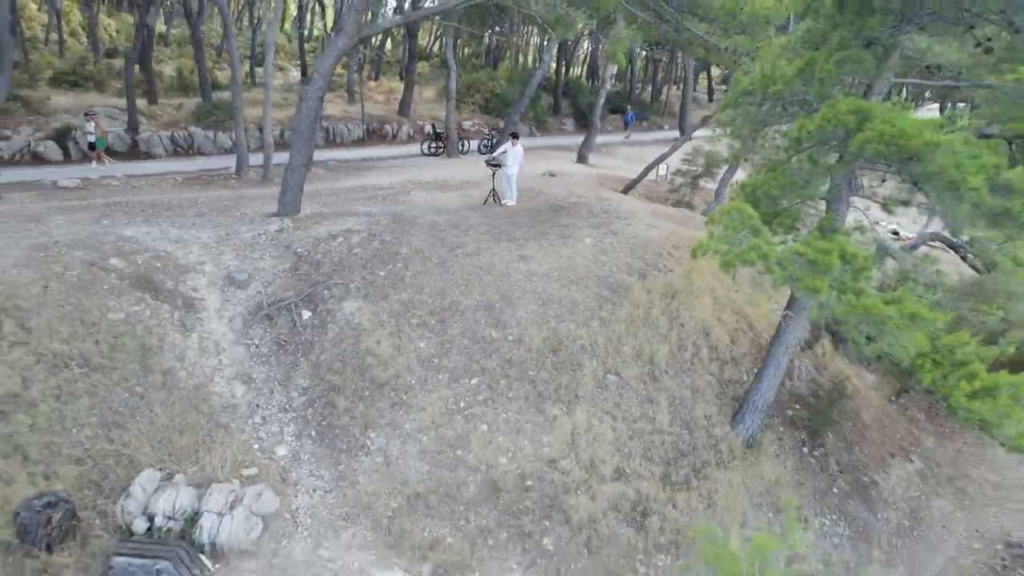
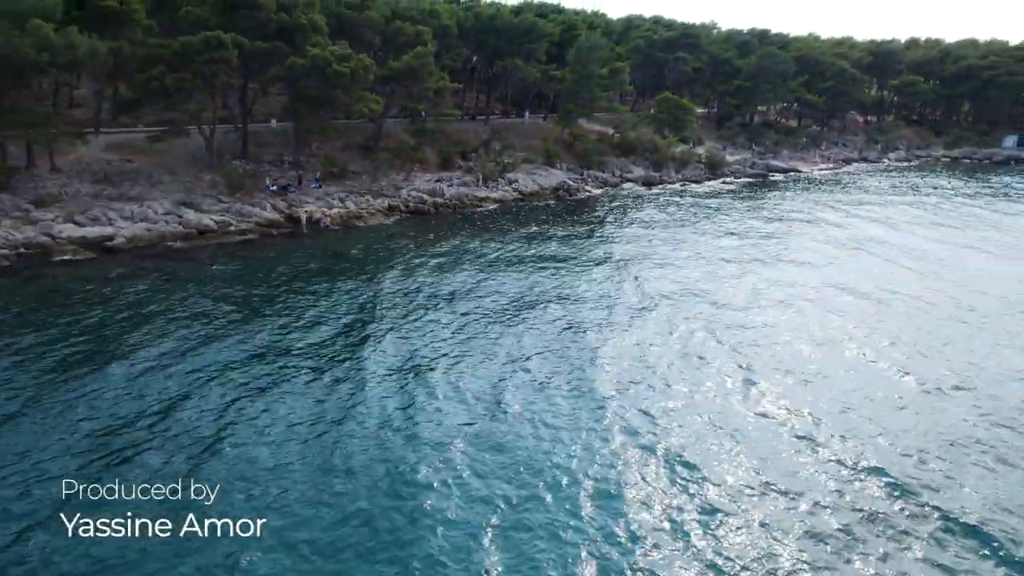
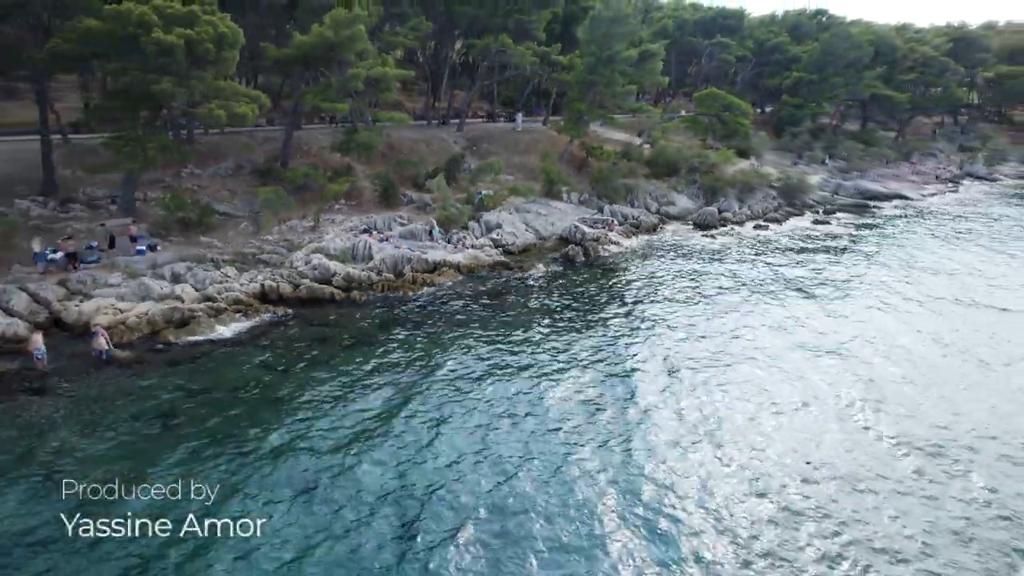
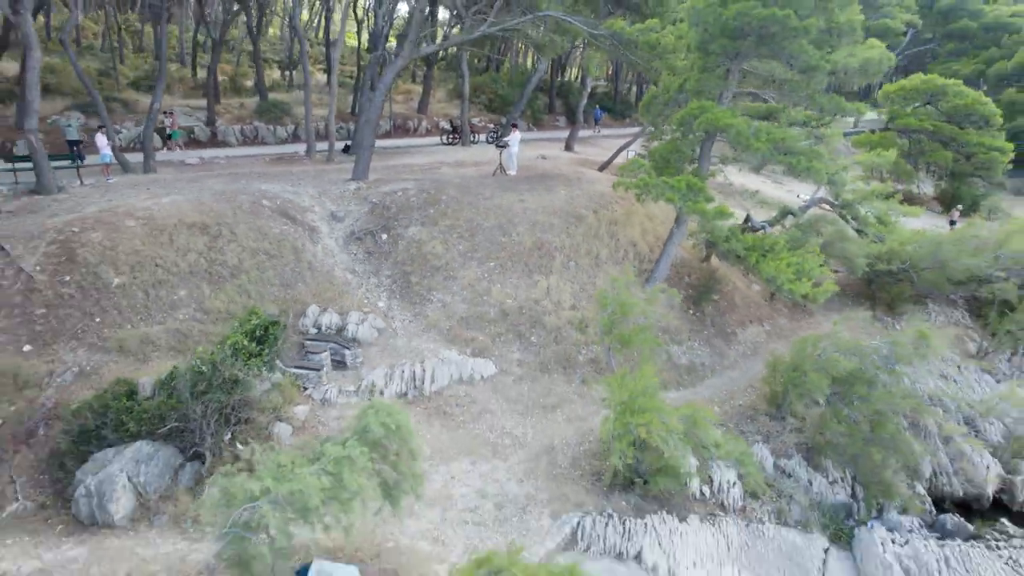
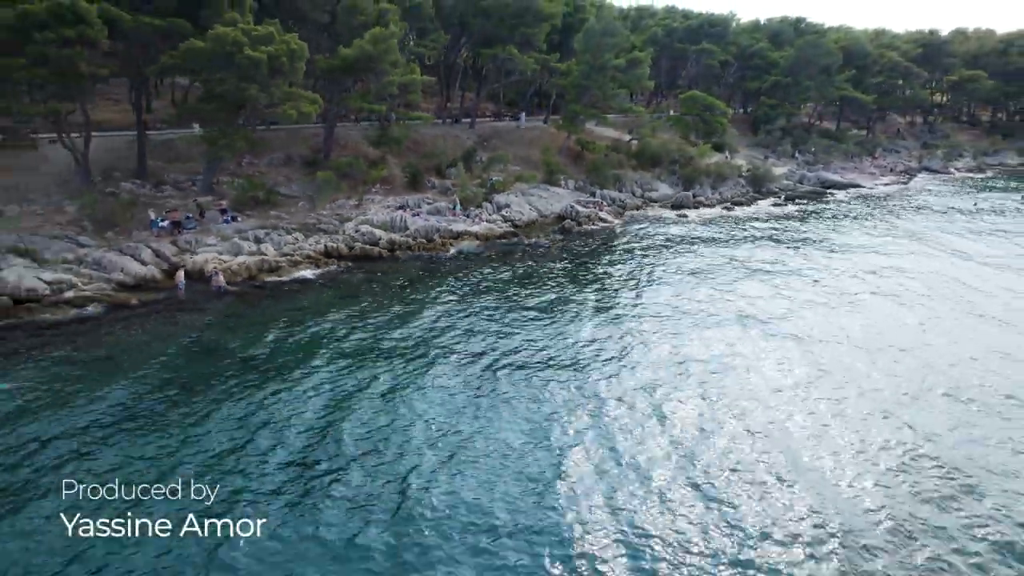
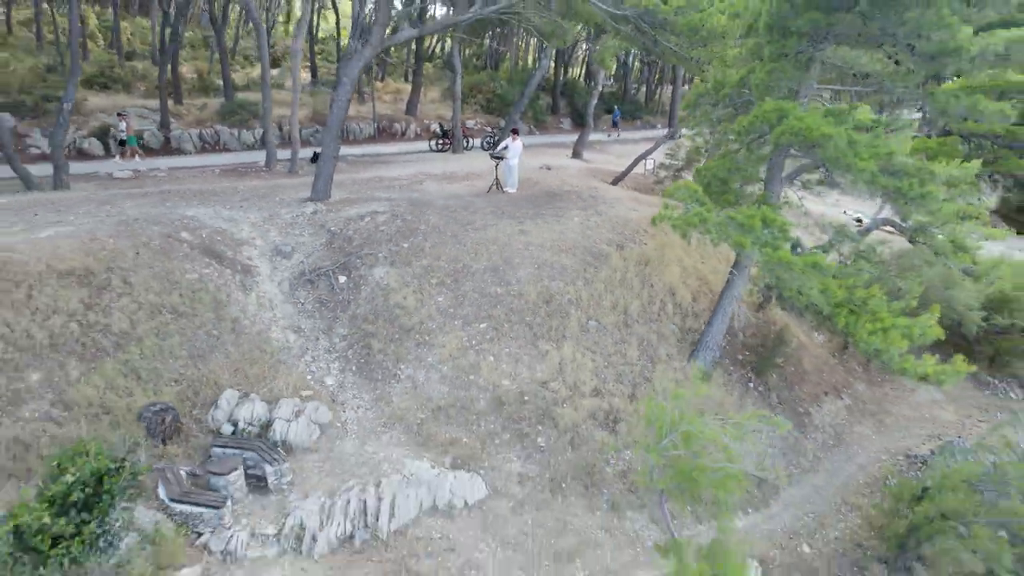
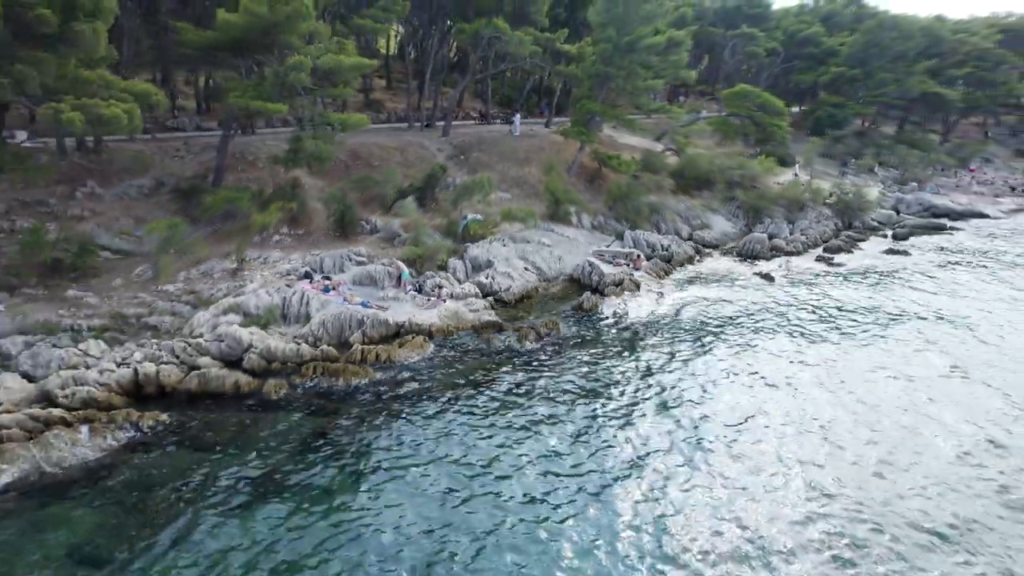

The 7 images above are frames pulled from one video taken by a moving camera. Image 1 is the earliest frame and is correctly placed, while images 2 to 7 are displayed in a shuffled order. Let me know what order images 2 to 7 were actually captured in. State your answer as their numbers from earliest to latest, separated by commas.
6, 4, 7, 3, 5, 2
